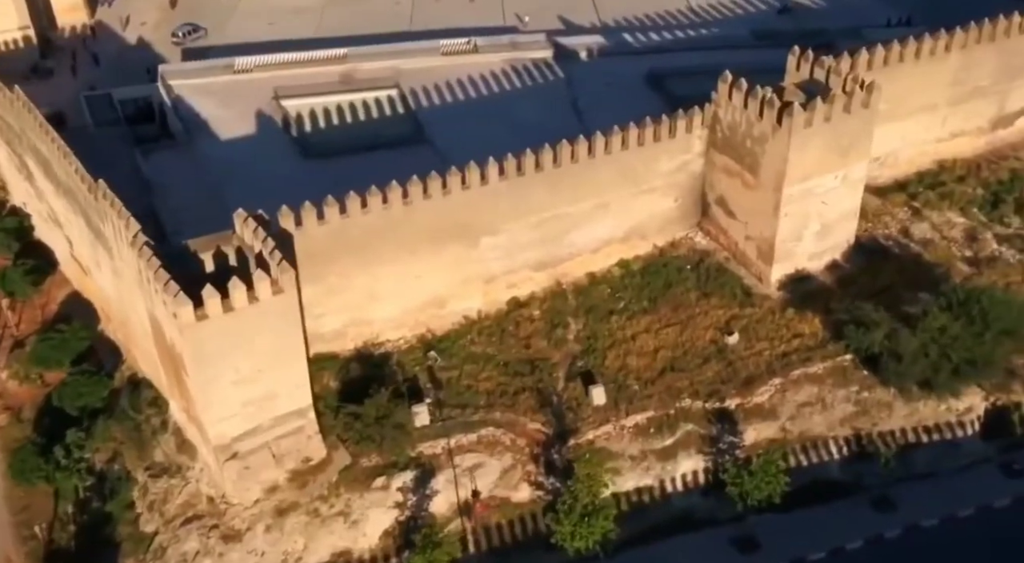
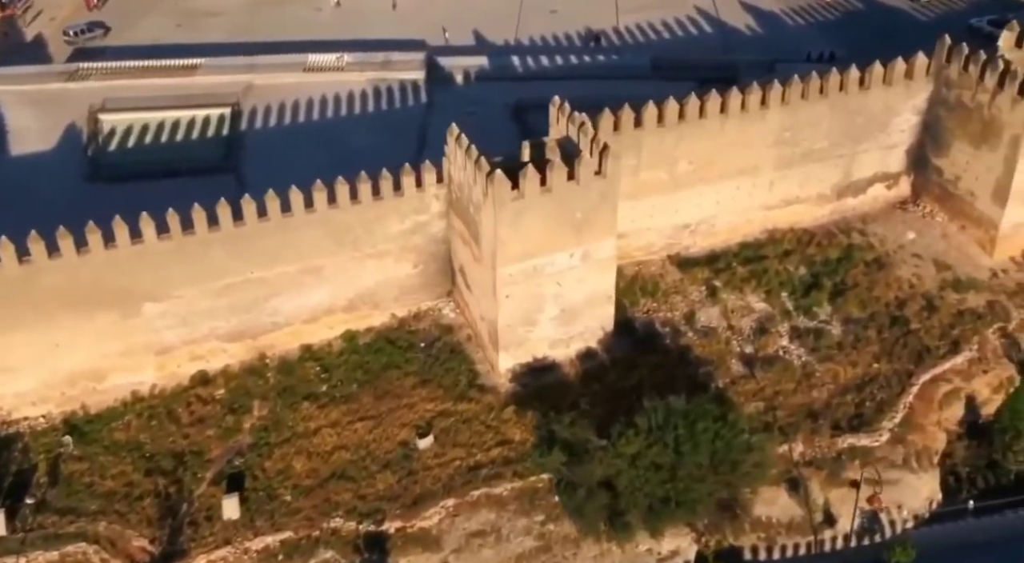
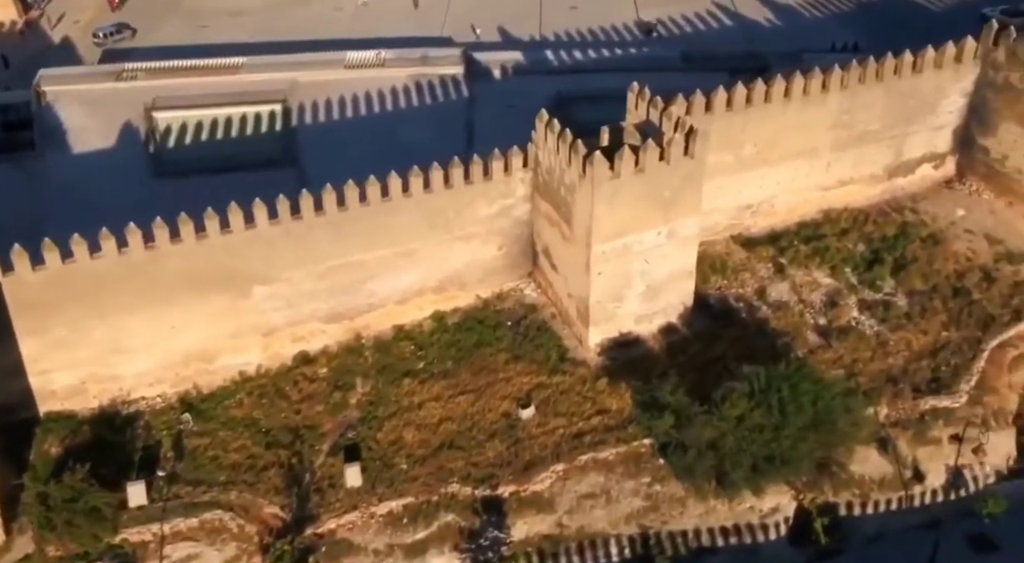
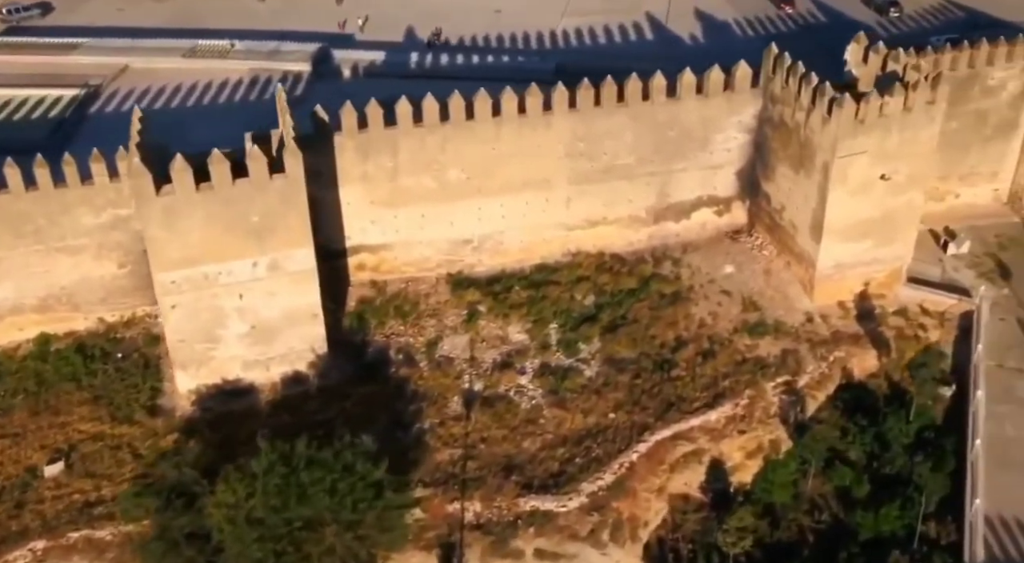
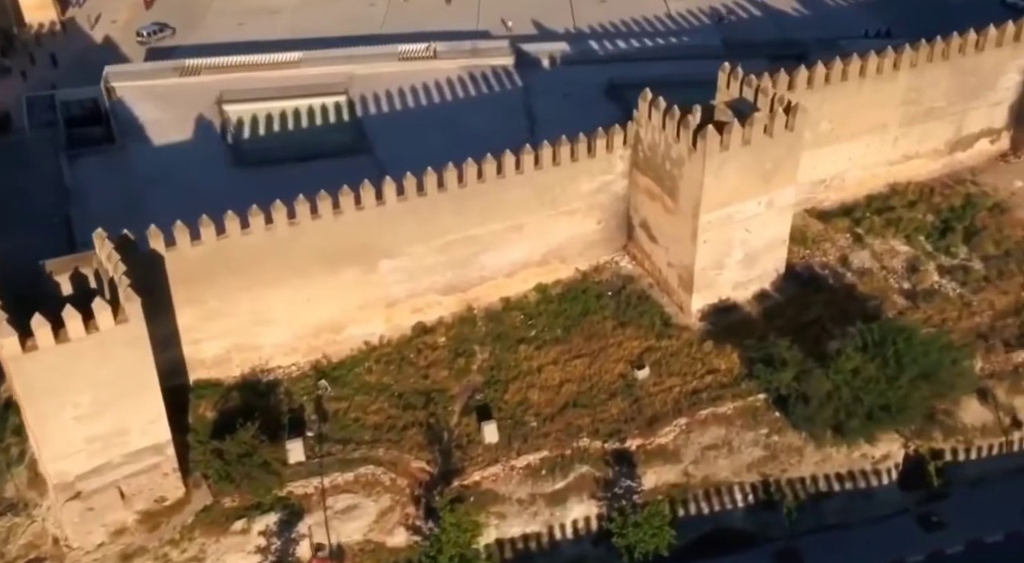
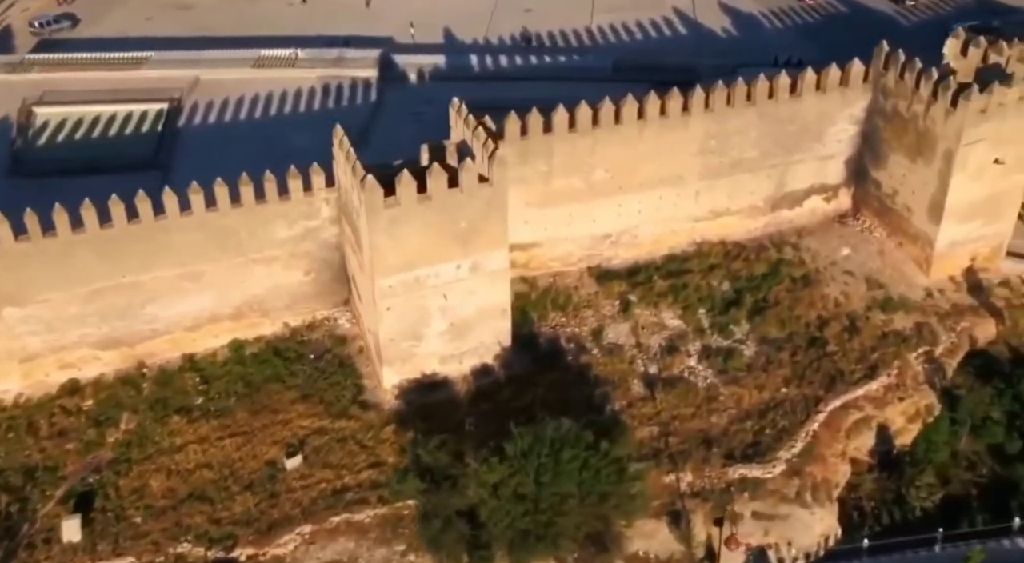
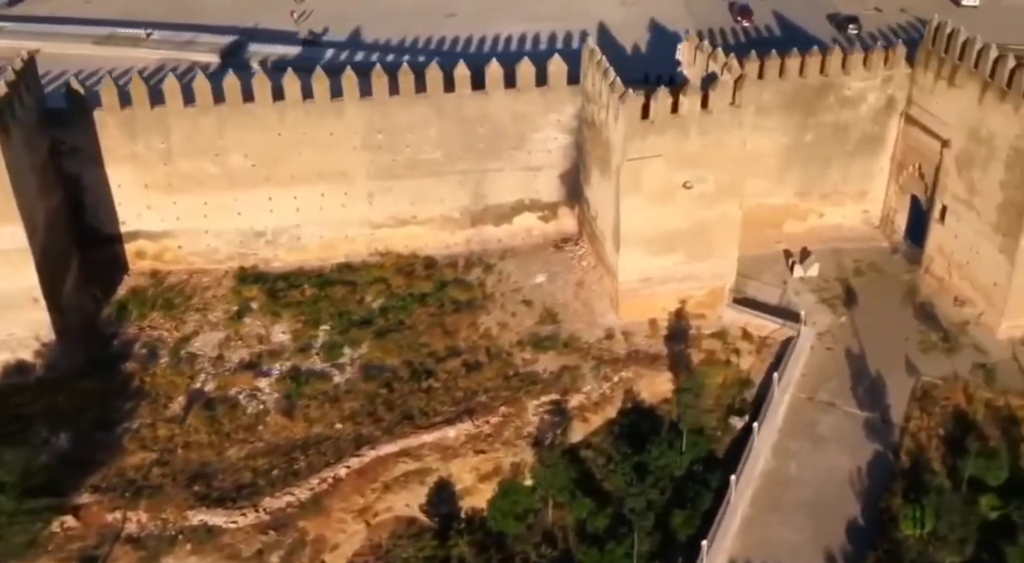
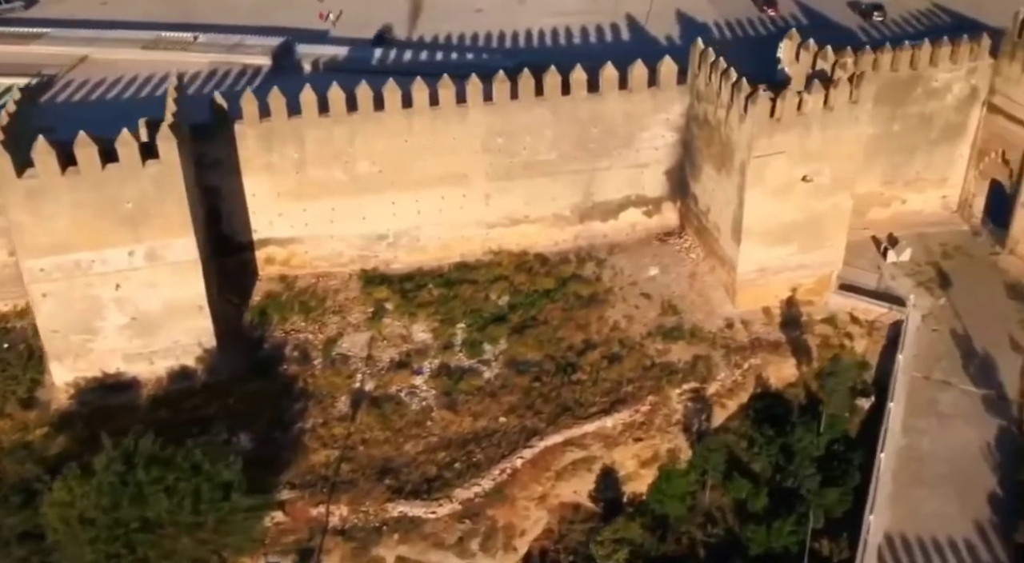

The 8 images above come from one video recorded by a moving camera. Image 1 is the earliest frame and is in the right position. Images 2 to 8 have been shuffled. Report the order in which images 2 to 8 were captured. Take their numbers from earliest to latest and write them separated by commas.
5, 3, 2, 6, 4, 8, 7
